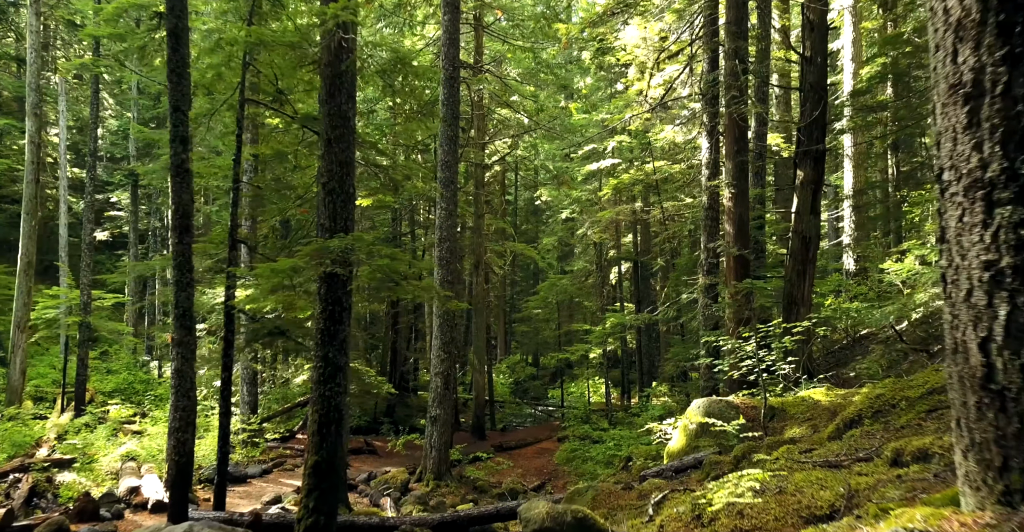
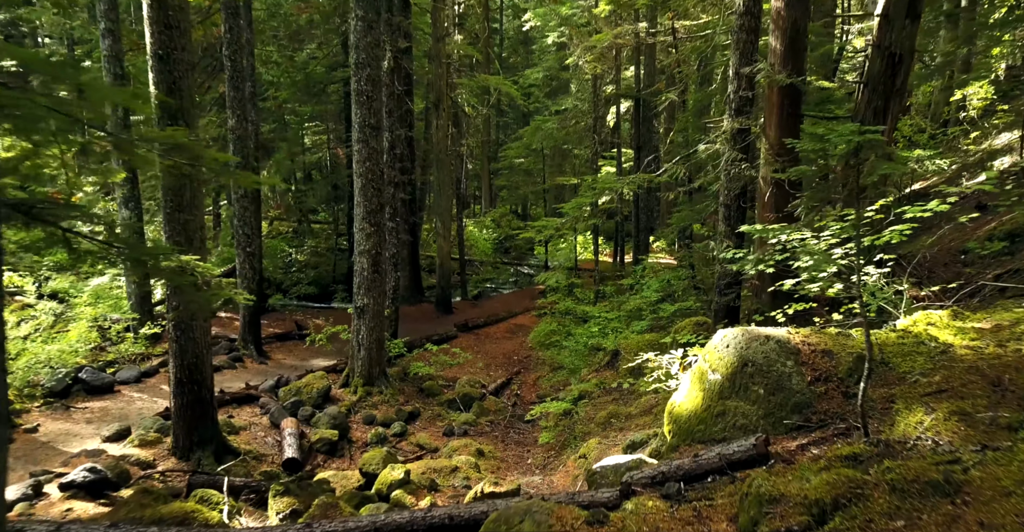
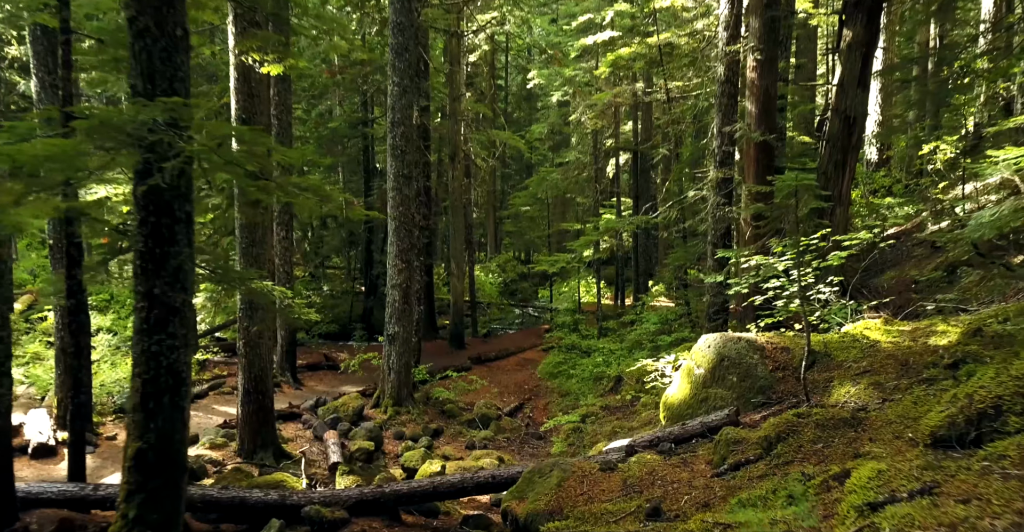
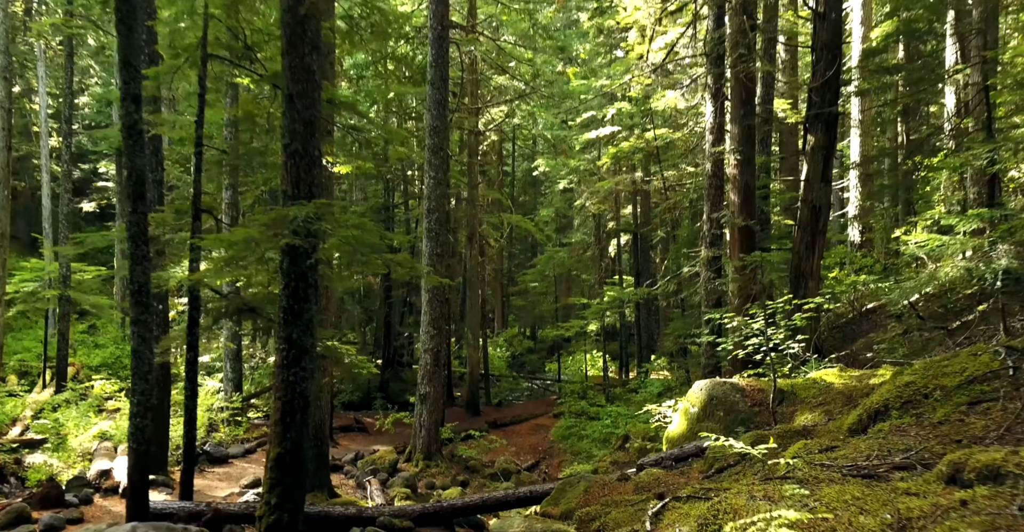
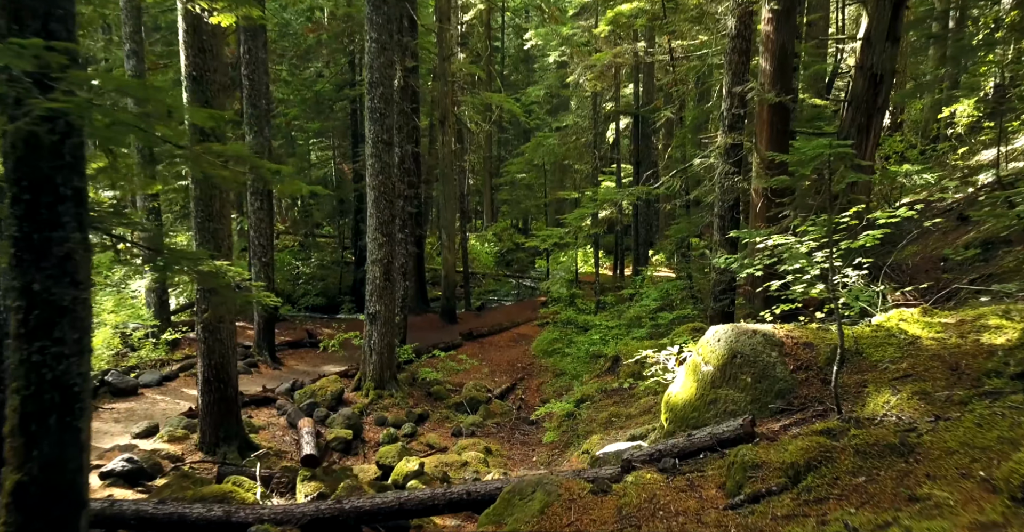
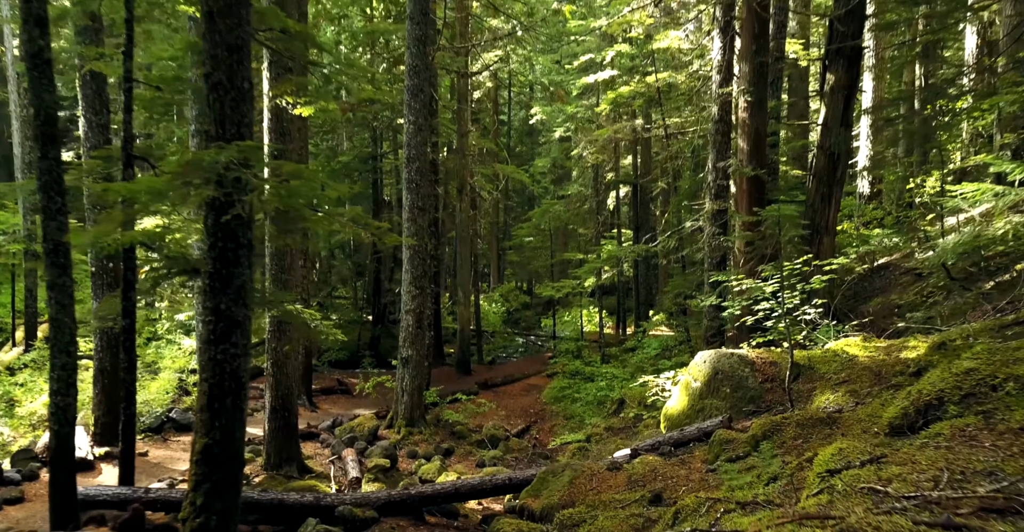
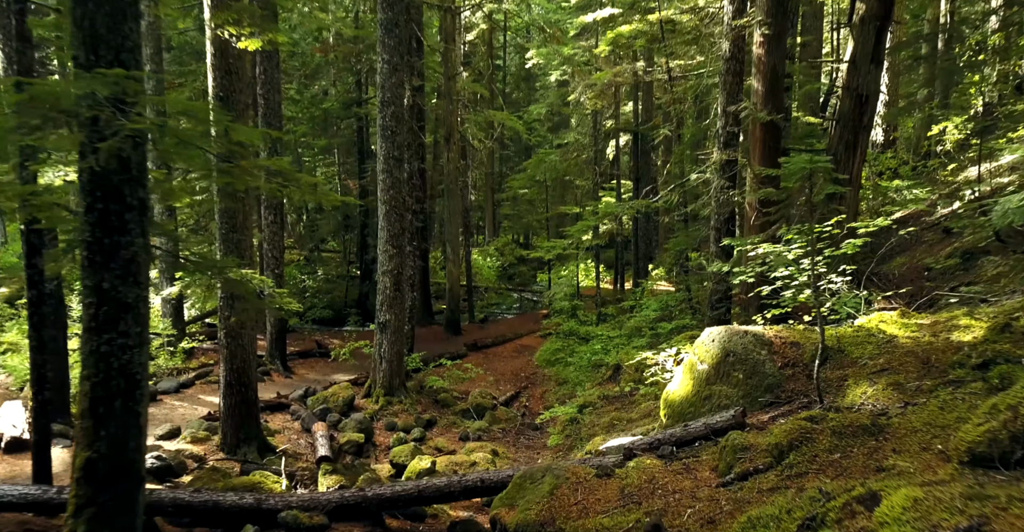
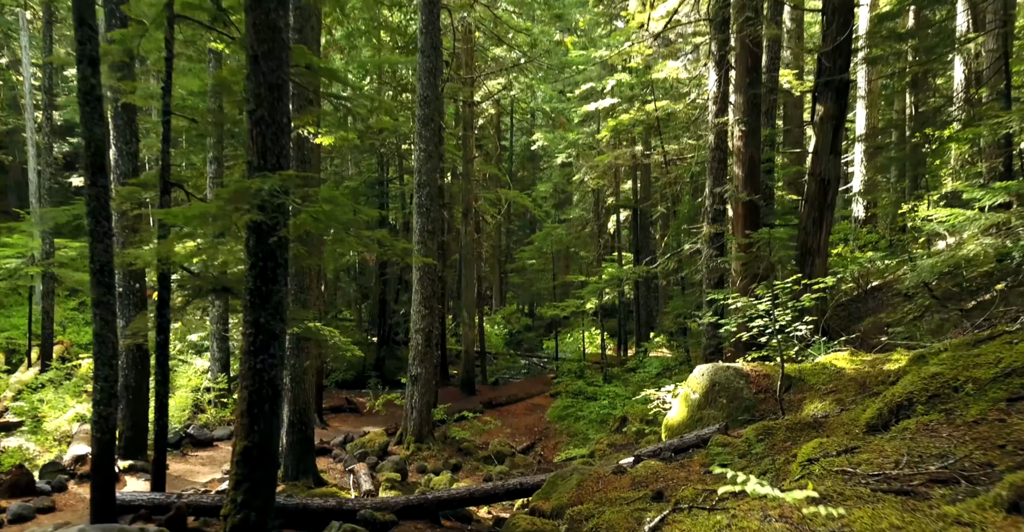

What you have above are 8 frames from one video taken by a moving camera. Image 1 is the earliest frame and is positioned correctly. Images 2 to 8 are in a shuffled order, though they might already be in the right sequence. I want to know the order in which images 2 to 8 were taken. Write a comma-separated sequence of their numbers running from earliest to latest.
4, 8, 6, 3, 7, 5, 2
